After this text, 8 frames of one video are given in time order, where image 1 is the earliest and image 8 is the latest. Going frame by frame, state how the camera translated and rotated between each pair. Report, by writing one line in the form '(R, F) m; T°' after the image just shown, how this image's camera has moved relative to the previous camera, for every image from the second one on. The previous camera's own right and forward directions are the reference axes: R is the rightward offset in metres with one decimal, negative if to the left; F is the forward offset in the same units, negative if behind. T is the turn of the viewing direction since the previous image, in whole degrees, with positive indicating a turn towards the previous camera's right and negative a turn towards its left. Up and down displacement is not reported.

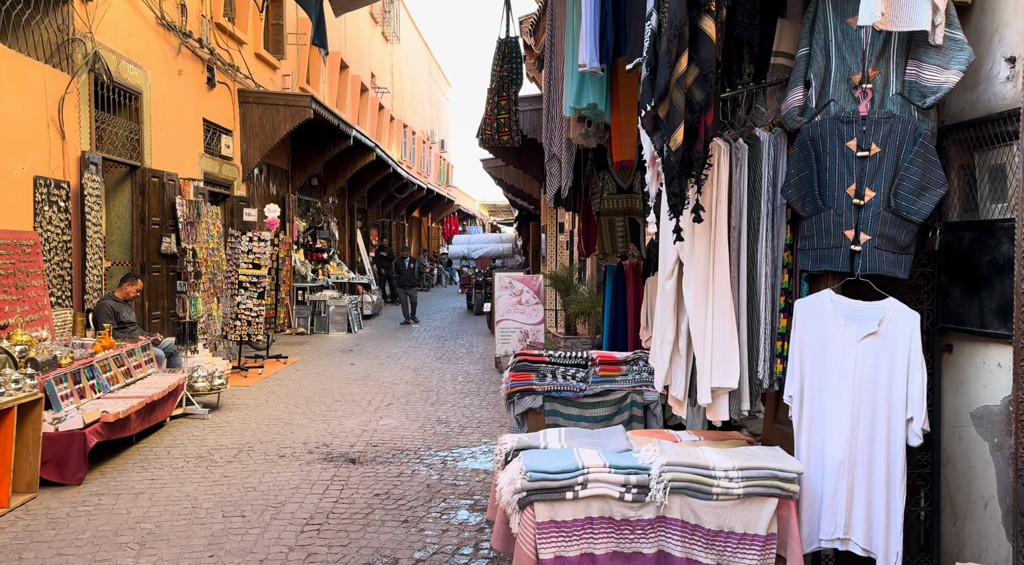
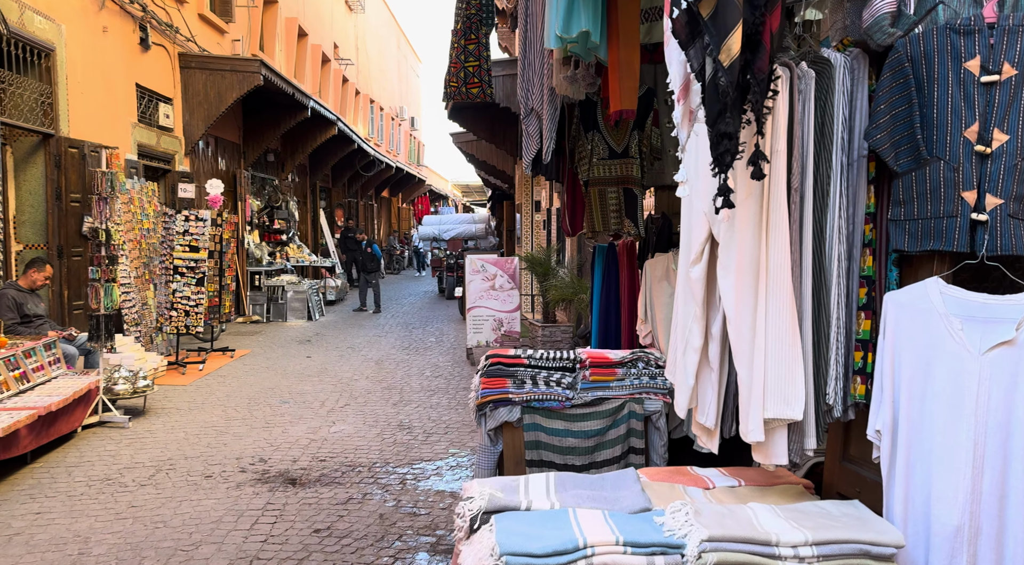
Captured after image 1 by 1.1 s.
(0.0, +1.0) m; +2°
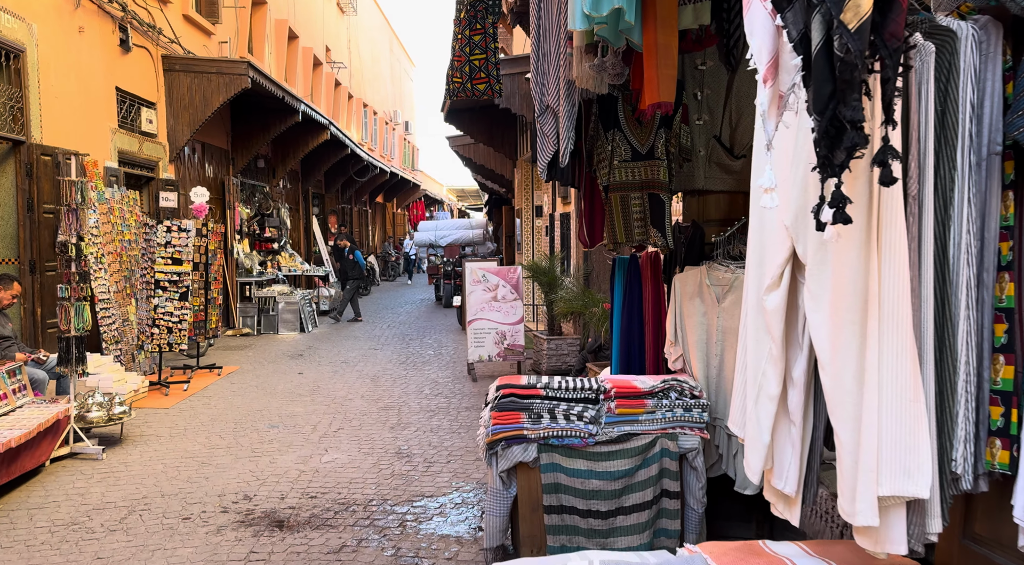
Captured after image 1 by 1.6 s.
(-0.1, +0.5) m; 0°
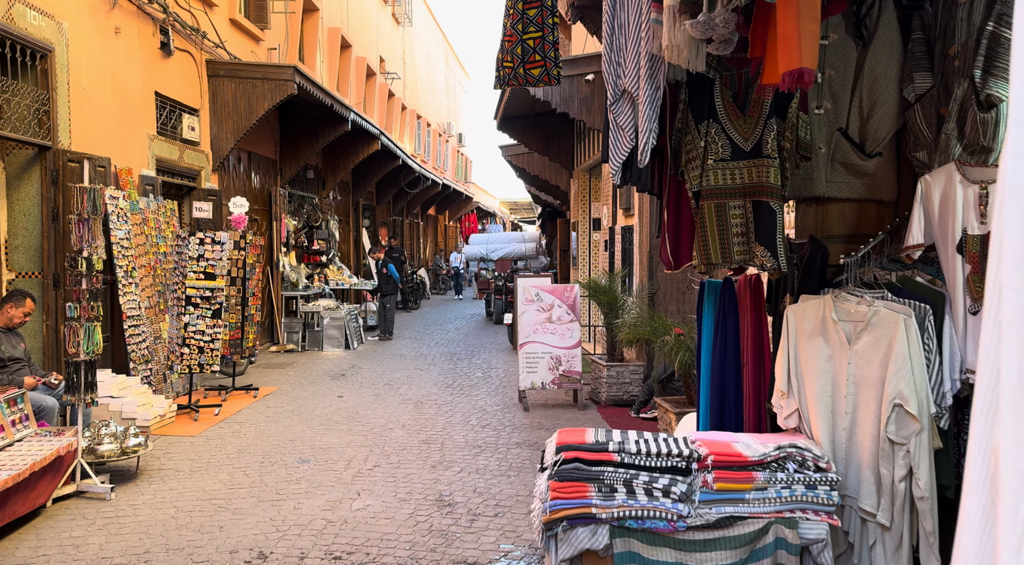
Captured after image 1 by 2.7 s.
(0.0, +0.8) m; -3°
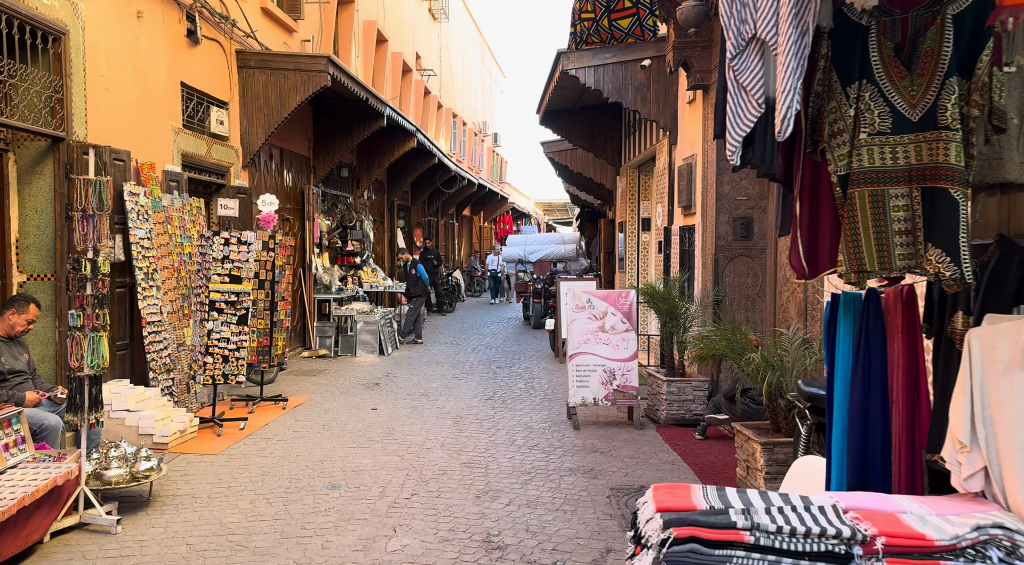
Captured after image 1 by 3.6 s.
(-0.1, +0.7) m; -2°
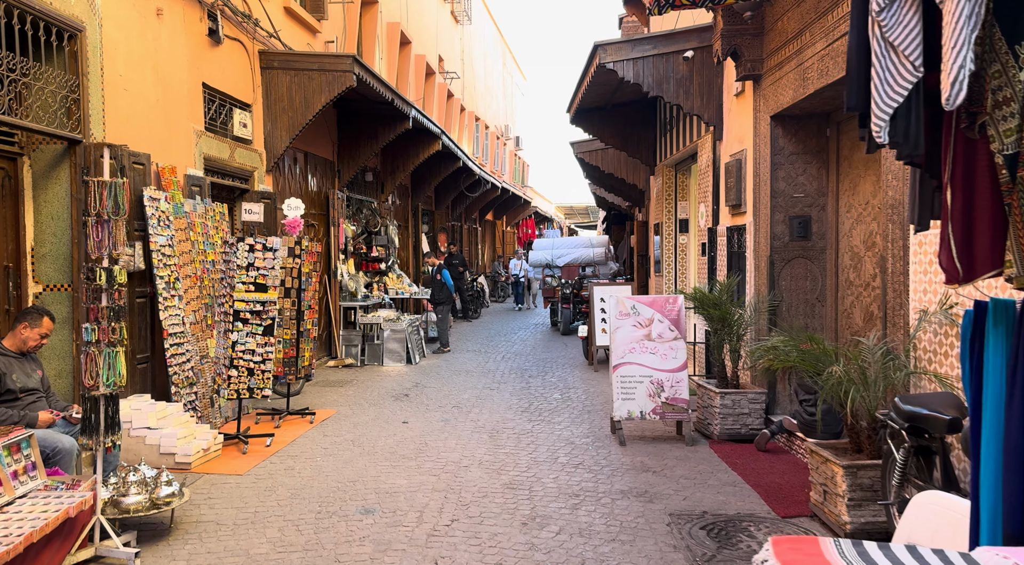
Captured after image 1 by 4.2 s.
(-0.2, +0.4) m; -1°
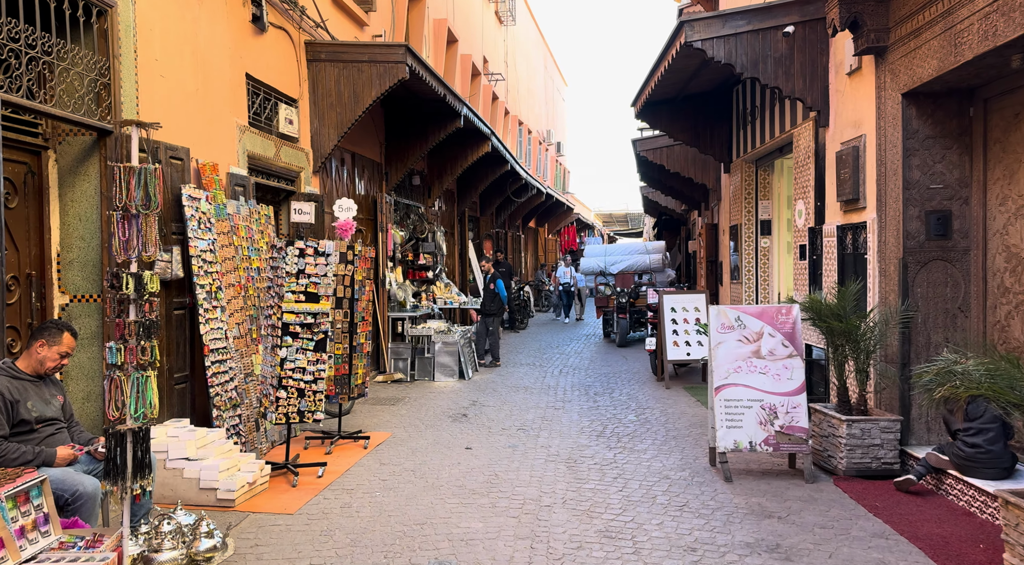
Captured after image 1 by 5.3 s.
(-0.3, +0.9) m; -2°
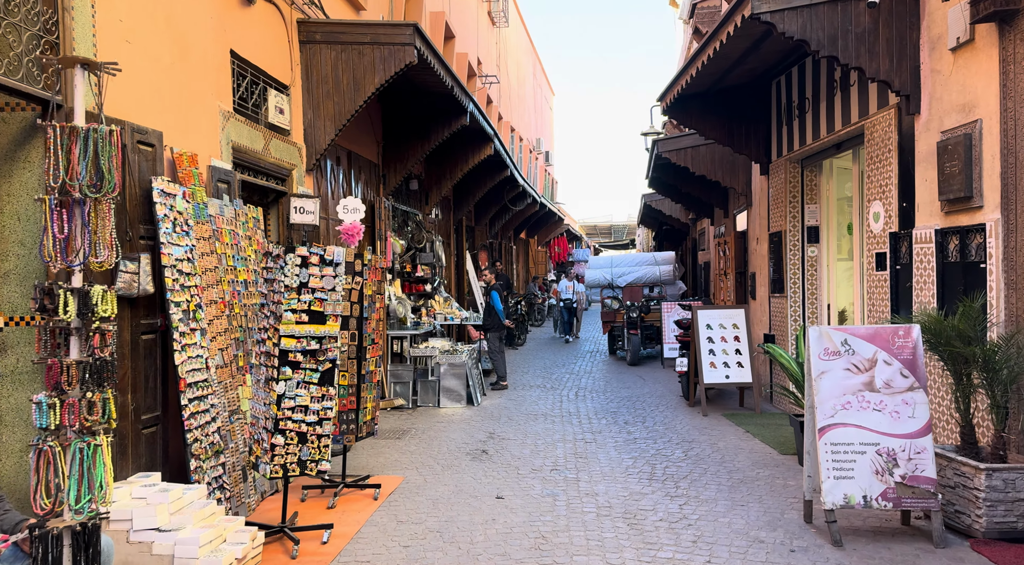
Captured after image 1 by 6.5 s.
(-0.4, +1.2) m; +1°
